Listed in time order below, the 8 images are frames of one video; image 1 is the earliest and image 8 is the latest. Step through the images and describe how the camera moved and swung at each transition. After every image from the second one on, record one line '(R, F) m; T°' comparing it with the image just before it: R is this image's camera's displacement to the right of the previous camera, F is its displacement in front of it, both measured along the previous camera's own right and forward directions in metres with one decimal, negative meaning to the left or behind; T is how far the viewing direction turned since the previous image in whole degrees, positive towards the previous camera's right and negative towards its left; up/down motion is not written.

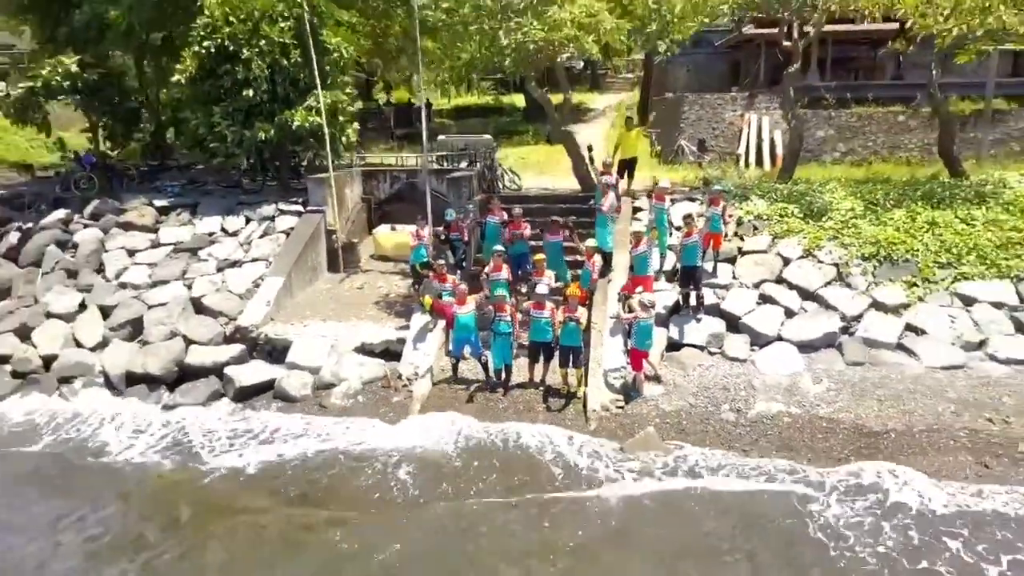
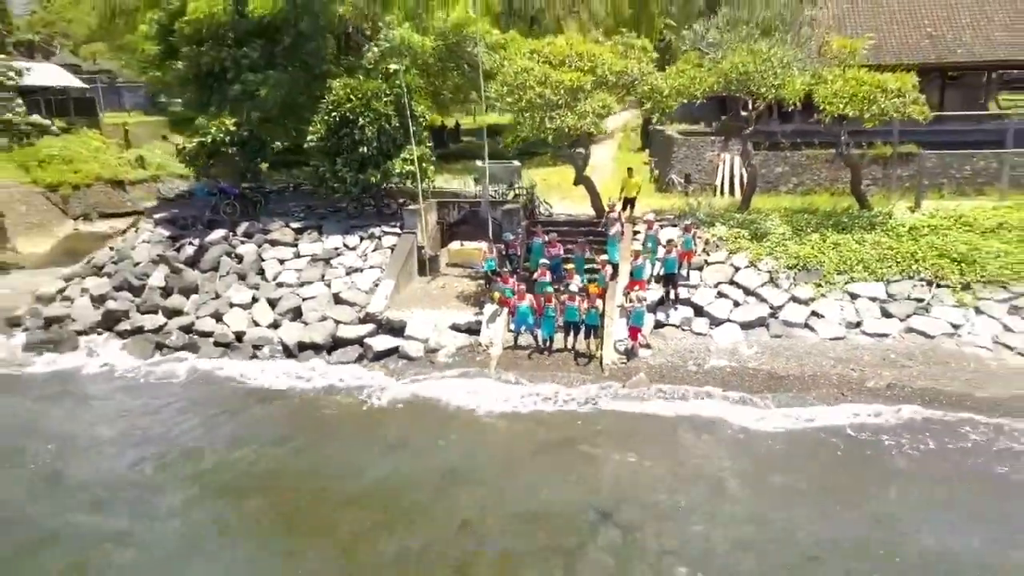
(-0.5, -4.5) m; 0°
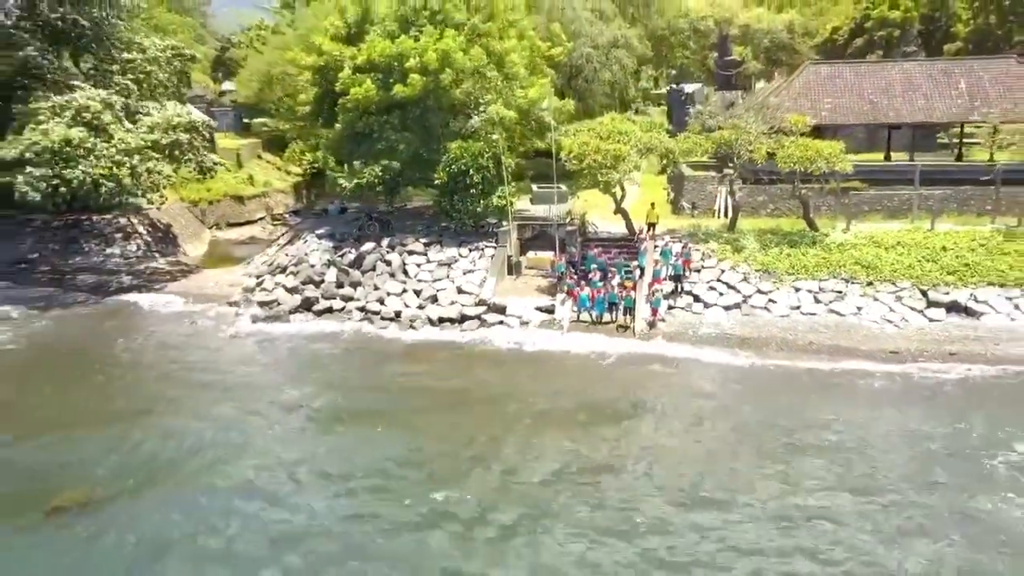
(-1.1, -7.3) m; -1°
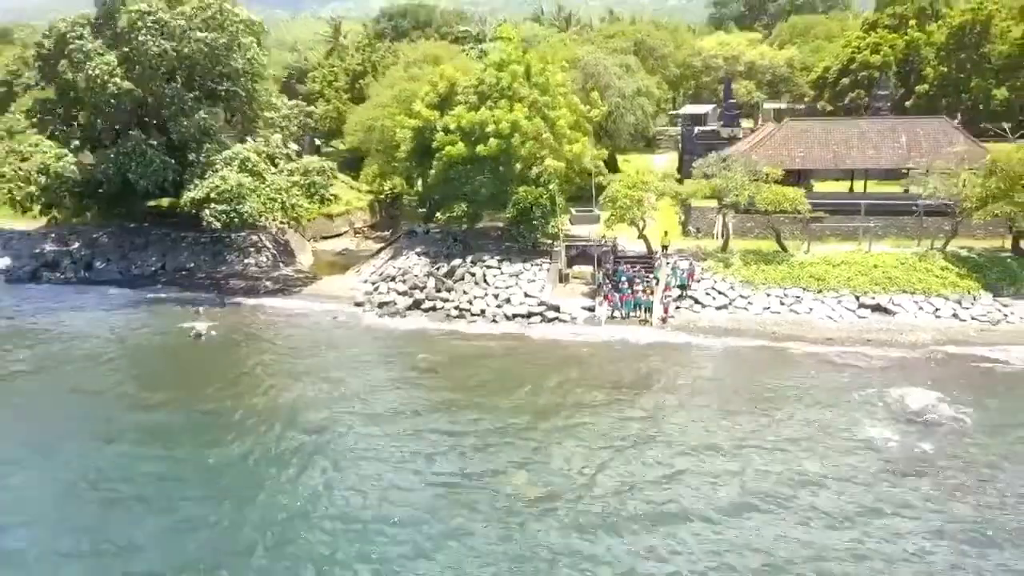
(-1.2, -8.4) m; -1°
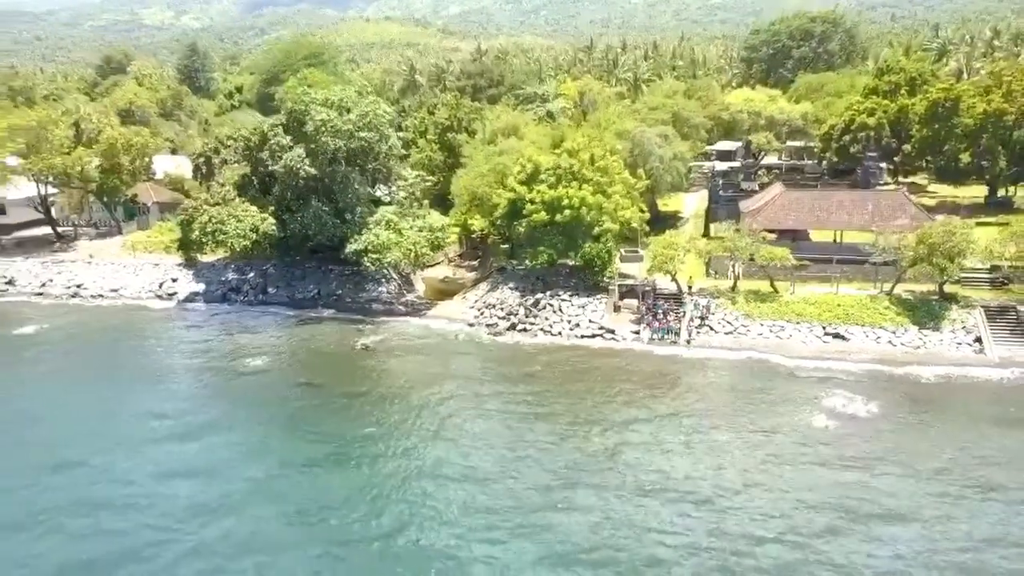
(-1.5, -12.7) m; -3°
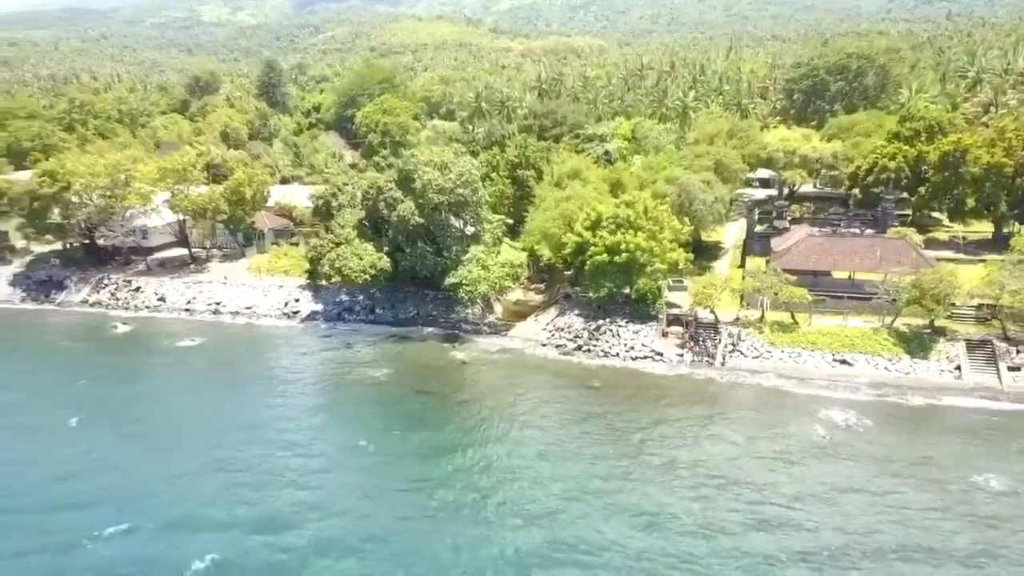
(-1.5, -10.3) m; -3°
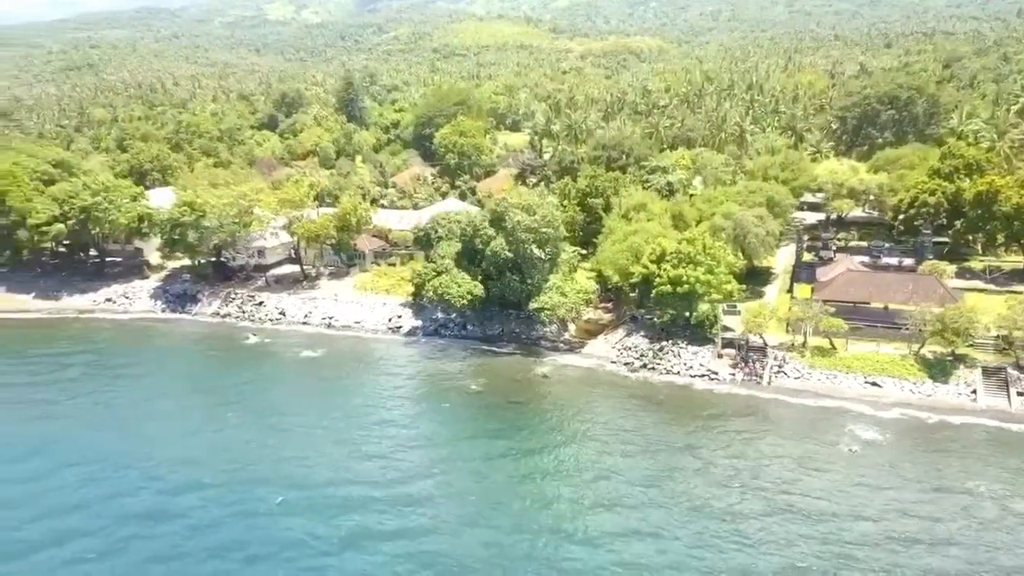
(-1.7, -9.6) m; -4°
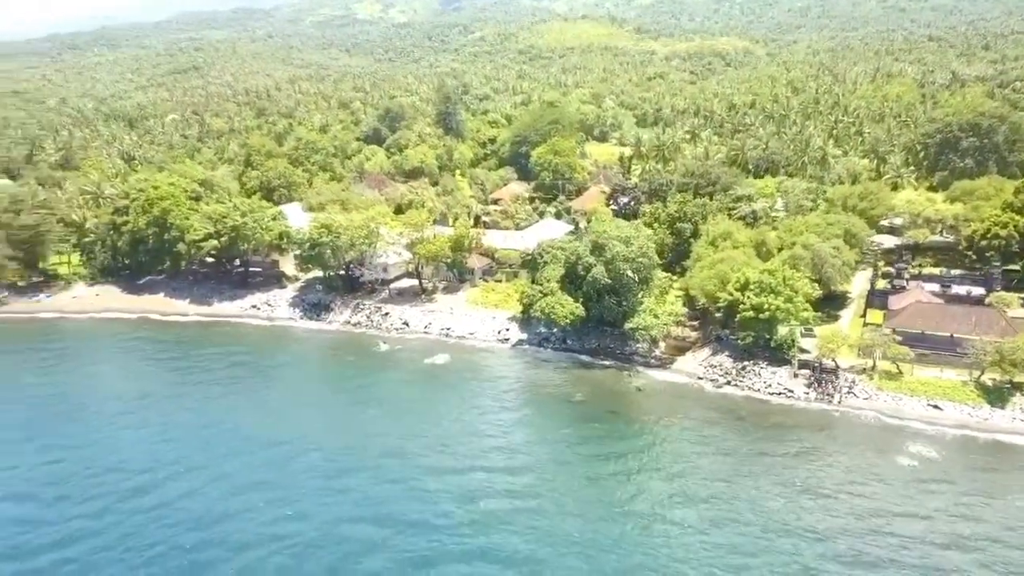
(-2.1, -9.8) m; -5°
